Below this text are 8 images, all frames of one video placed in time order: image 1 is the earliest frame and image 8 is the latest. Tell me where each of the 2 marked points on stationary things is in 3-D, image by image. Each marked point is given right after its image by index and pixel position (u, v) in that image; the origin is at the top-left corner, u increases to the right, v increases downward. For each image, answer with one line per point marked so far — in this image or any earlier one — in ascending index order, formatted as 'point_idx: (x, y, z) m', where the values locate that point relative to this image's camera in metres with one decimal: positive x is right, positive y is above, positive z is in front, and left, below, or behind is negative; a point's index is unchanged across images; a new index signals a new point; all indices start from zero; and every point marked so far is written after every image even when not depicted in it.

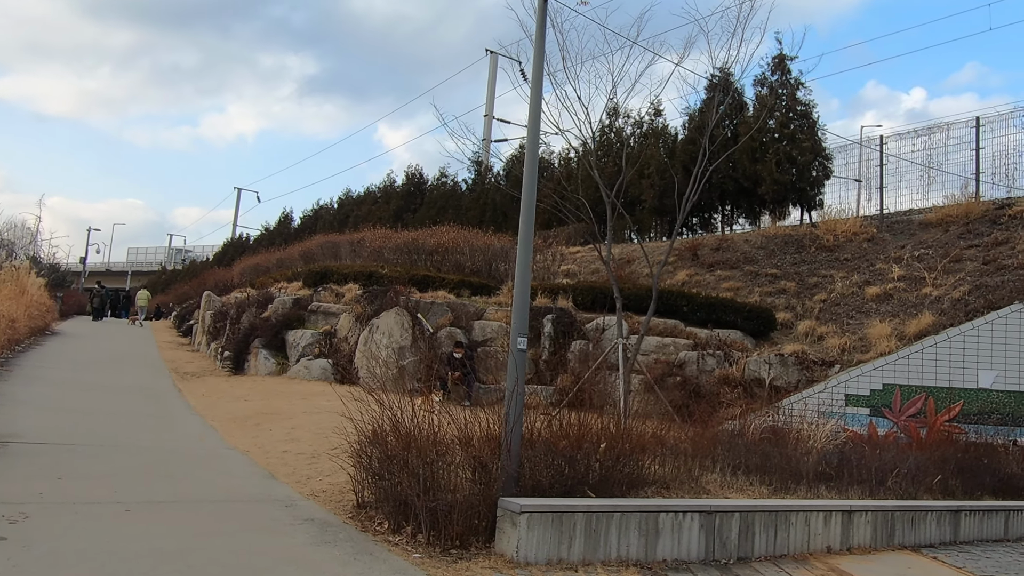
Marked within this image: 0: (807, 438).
0: (+3.3, -1.6, +9.5) m
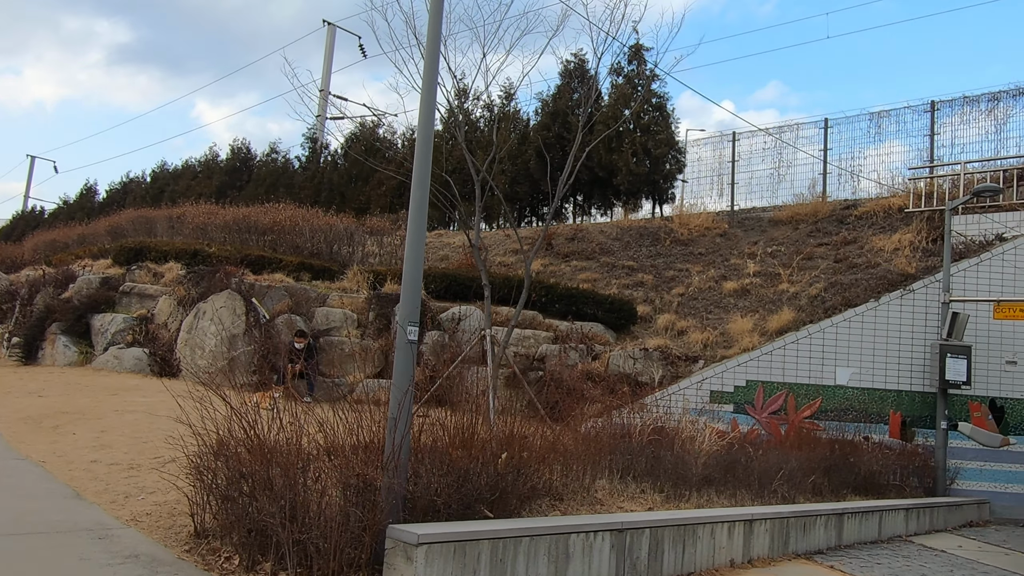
0: (+1.9, -1.6, +8.9) m
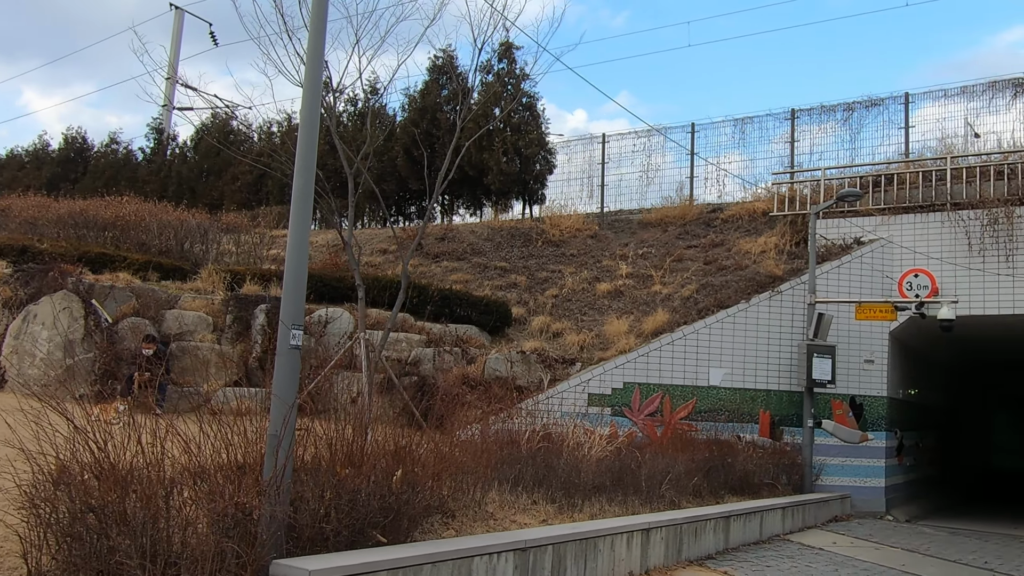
0: (+0.7, -1.6, +8.6) m
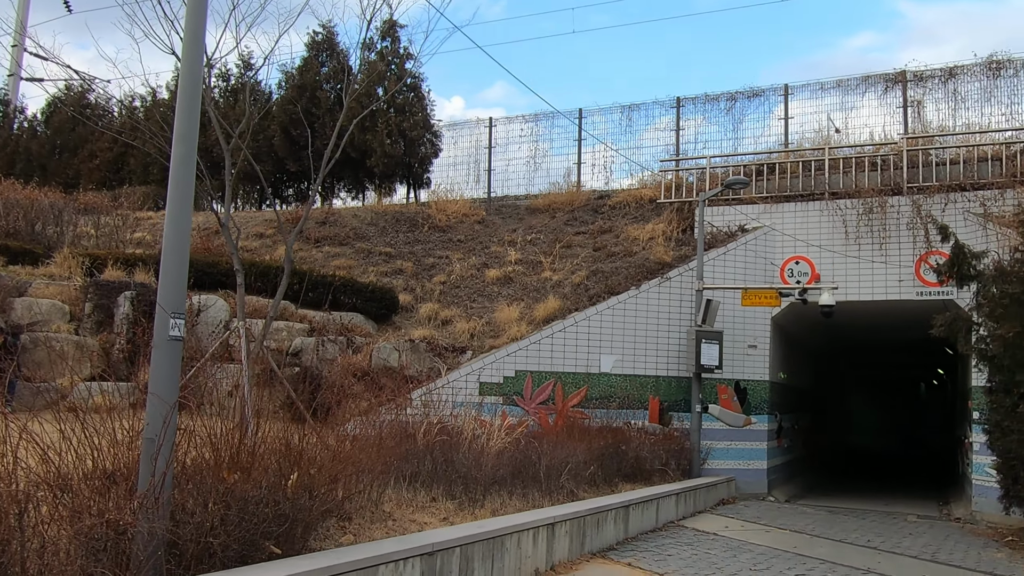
0: (-0.3, -1.4, +8.3) m
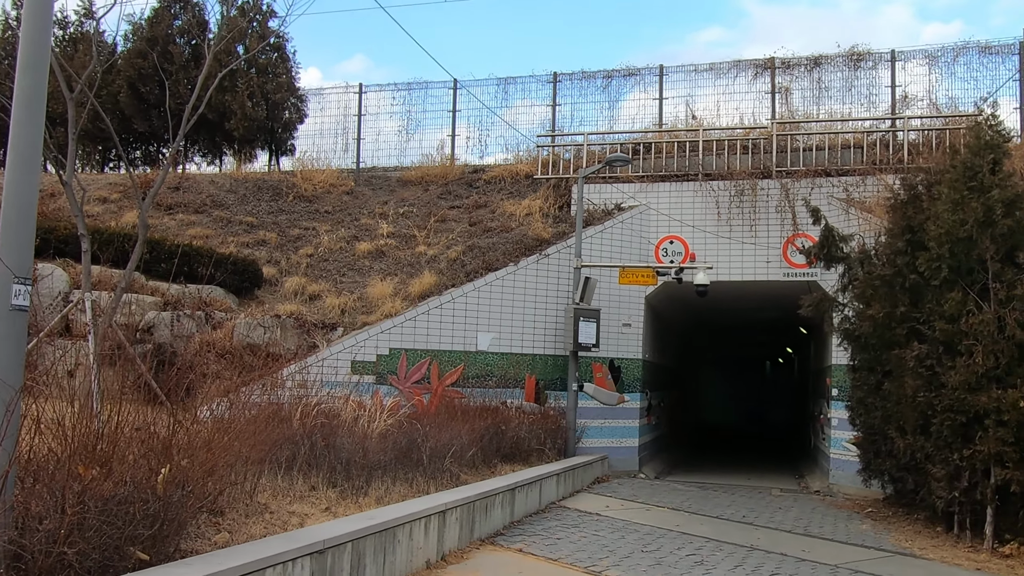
0: (-1.3, -1.2, +7.7) m
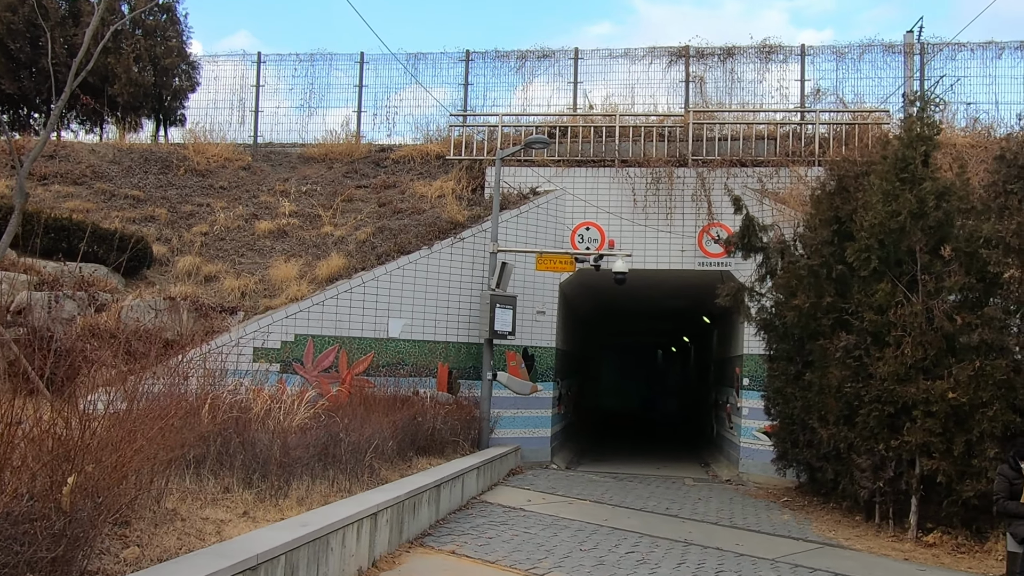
0: (-1.9, -1.0, +7.1) m
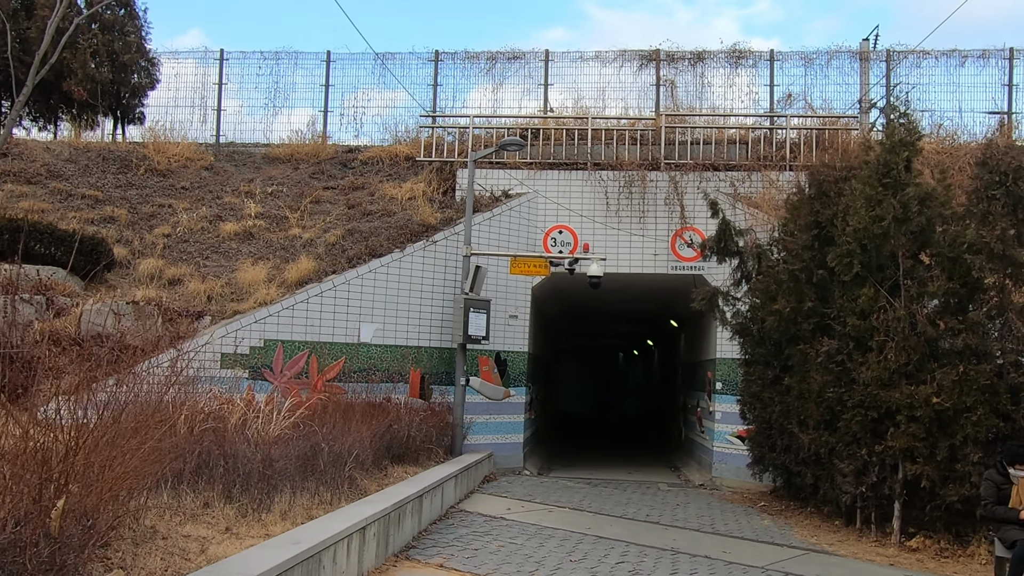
0: (-2.0, -1.0, +6.8) m
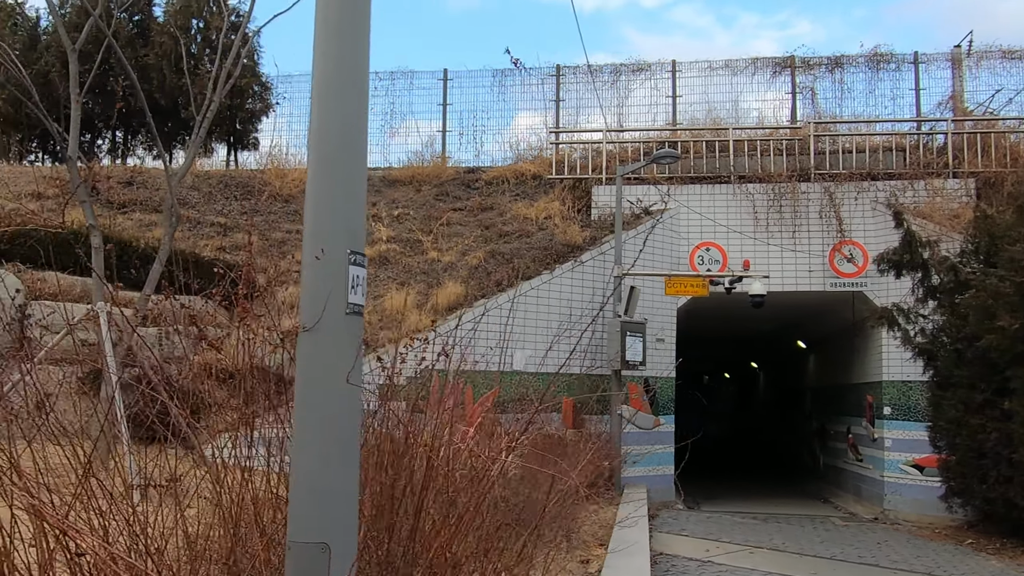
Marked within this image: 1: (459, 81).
0: (-0.3, -1.2, +6.2) m
1: (-0.9, +3.5, +14.9) m
